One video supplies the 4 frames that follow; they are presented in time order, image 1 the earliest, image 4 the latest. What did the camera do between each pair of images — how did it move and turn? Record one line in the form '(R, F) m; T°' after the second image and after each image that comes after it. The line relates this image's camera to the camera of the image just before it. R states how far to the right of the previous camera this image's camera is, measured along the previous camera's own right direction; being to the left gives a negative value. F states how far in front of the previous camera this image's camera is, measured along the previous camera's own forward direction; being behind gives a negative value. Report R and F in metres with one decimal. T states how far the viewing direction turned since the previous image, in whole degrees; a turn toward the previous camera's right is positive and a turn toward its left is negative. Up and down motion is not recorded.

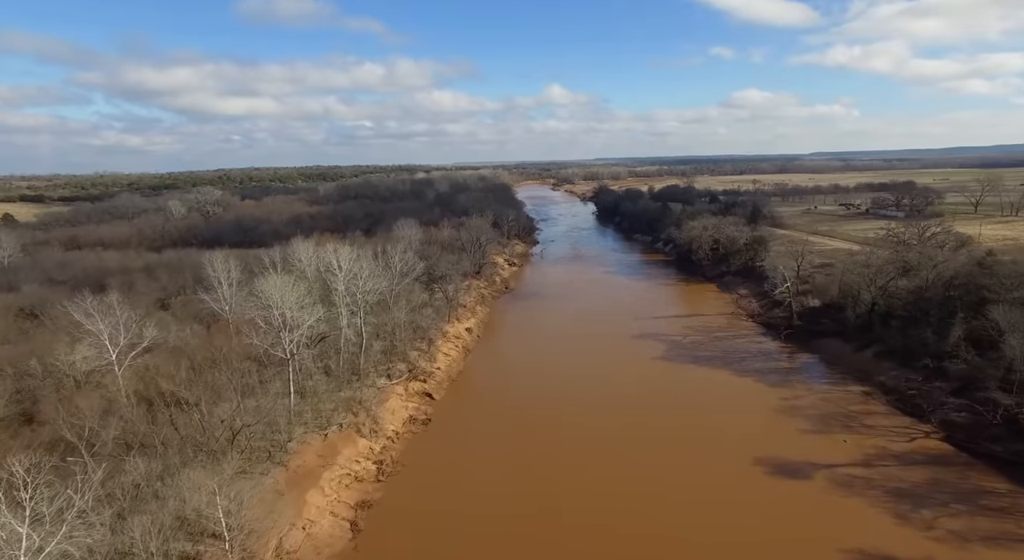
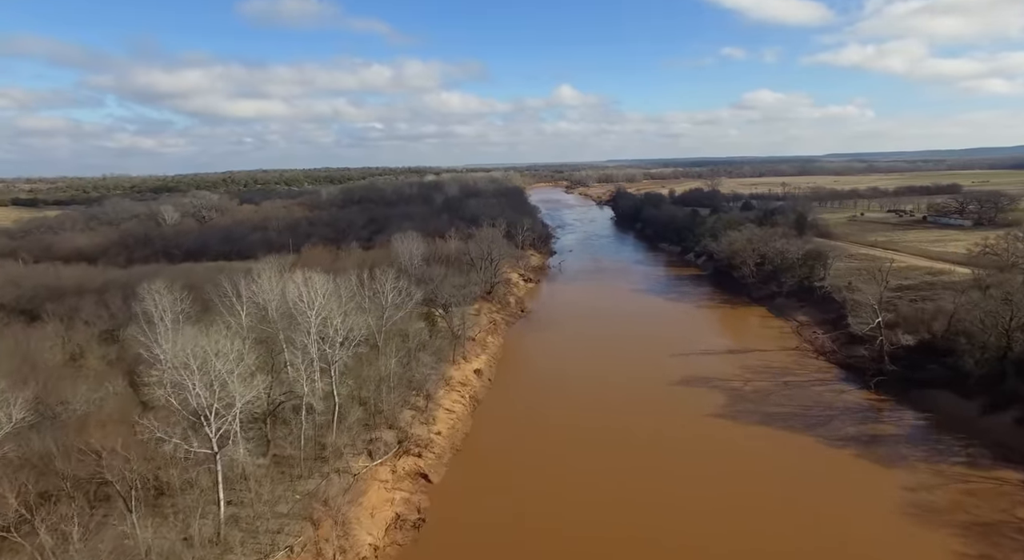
(-0.4, +6.4) m; -1°
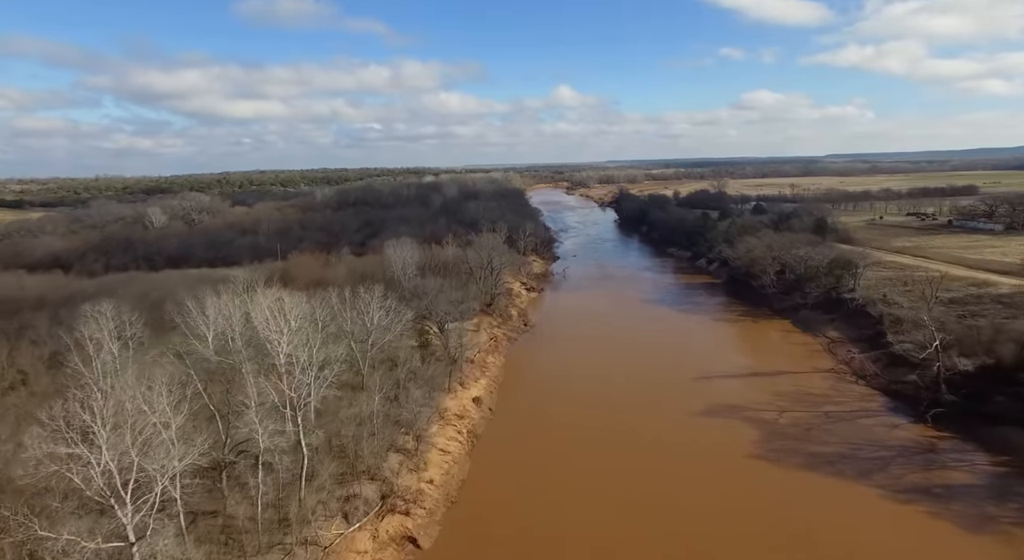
(-0.2, +3.3) m; 0°
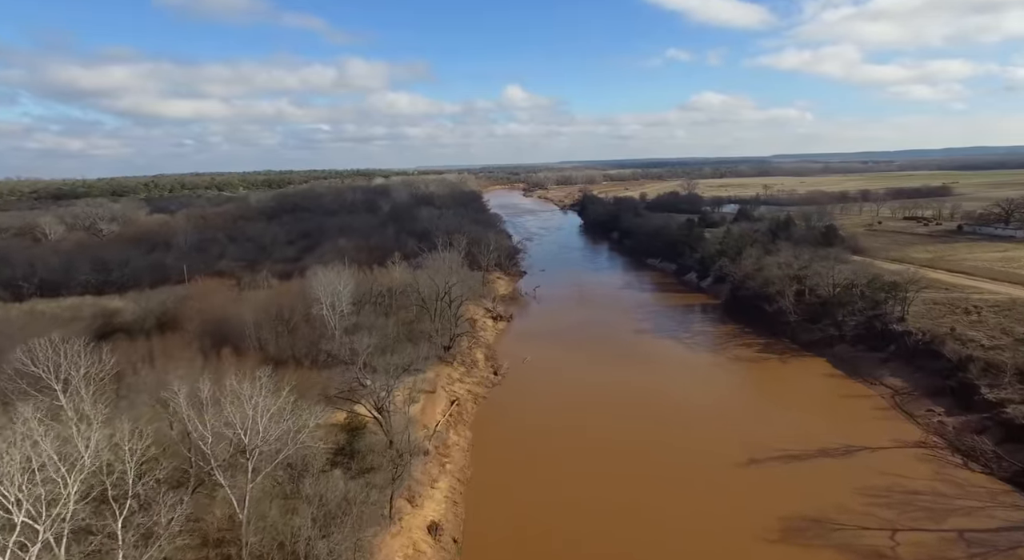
(-0.5, +8.6) m; +4°
